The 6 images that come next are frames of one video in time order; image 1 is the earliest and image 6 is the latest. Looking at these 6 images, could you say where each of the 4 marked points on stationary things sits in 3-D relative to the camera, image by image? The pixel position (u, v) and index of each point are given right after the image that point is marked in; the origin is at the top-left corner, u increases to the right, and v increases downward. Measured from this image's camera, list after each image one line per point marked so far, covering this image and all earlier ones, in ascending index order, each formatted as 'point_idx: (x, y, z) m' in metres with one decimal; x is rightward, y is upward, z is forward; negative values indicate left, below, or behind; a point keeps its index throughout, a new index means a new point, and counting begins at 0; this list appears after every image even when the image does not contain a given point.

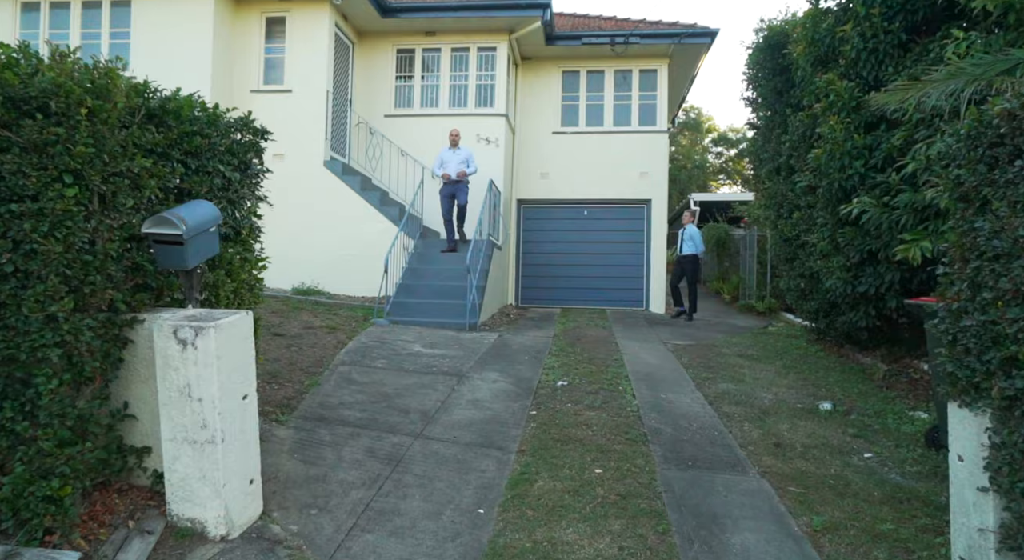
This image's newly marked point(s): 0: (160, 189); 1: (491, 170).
0: (-1.6, +0.4, +2.4) m
1: (-0.4, +2.1, +10.3) m
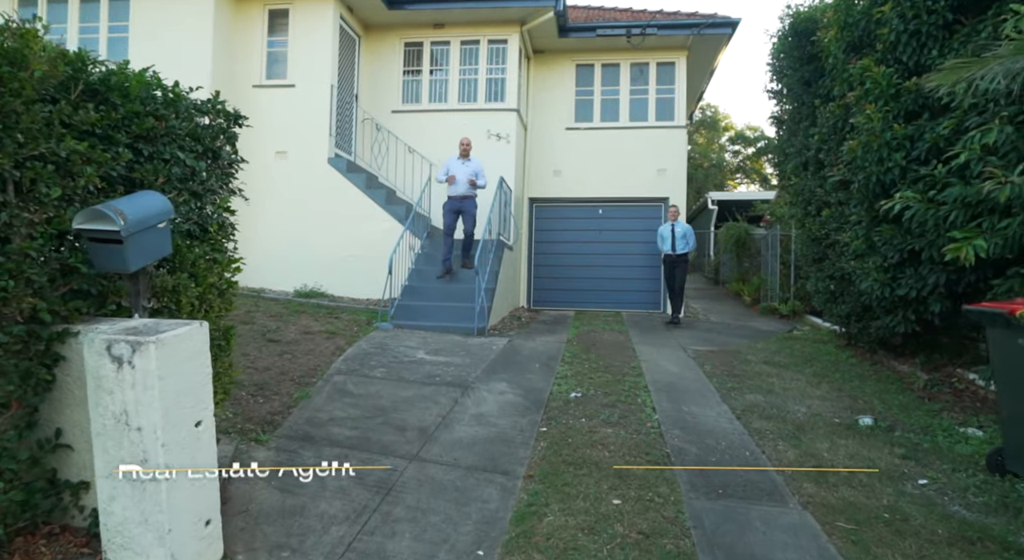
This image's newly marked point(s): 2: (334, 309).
0: (-1.6, +0.4, +2.1) m
1: (-0.2, +2.1, +9.9) m
2: (-2.5, -0.4, +7.6) m
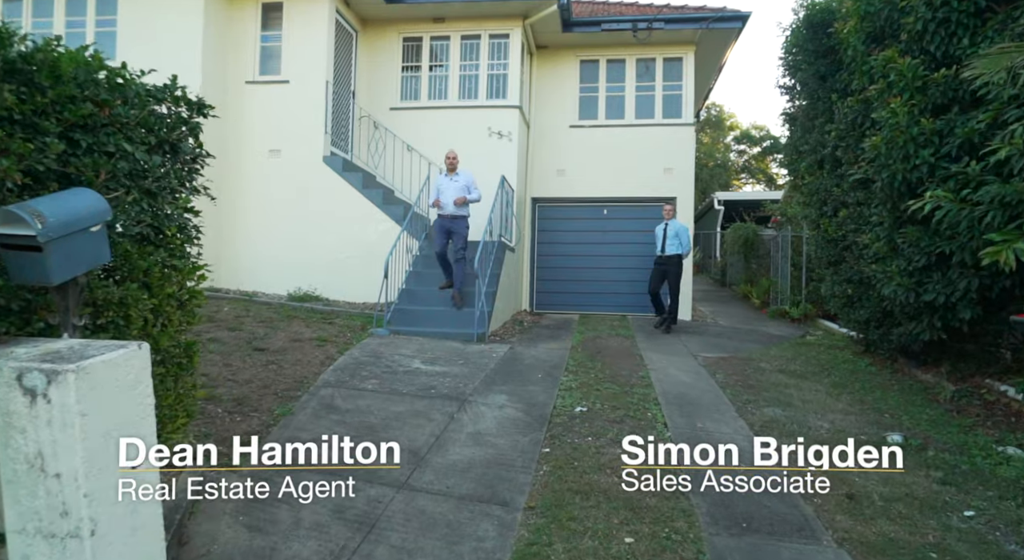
0: (-1.6, +0.3, +1.7) m
1: (-0.2, +2.0, +9.6) m
2: (-2.5, -0.5, +7.2) m
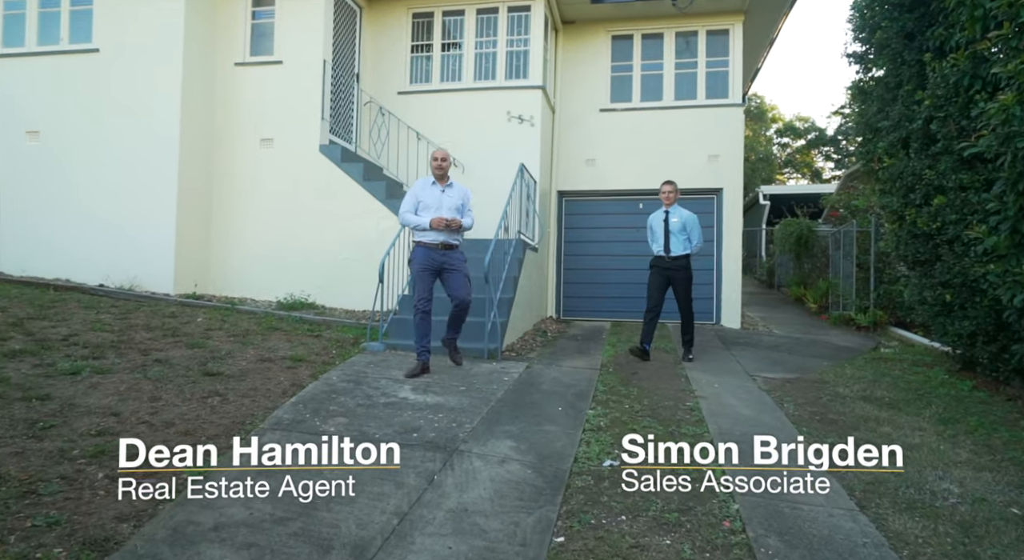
0: (-1.7, +0.3, +0.7) m
1: (+0.2, +2.0, +8.4) m
2: (-2.2, -0.5, +6.3) m
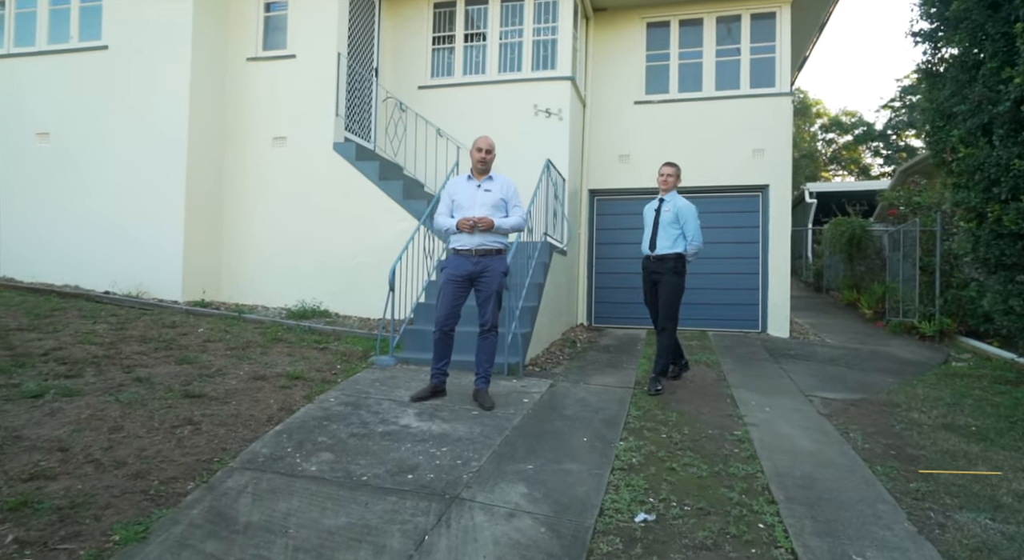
0: (-1.8, +0.2, +0.3) m
1: (+0.6, +1.9, +7.9) m
2: (-2.0, -0.6, +5.8) m
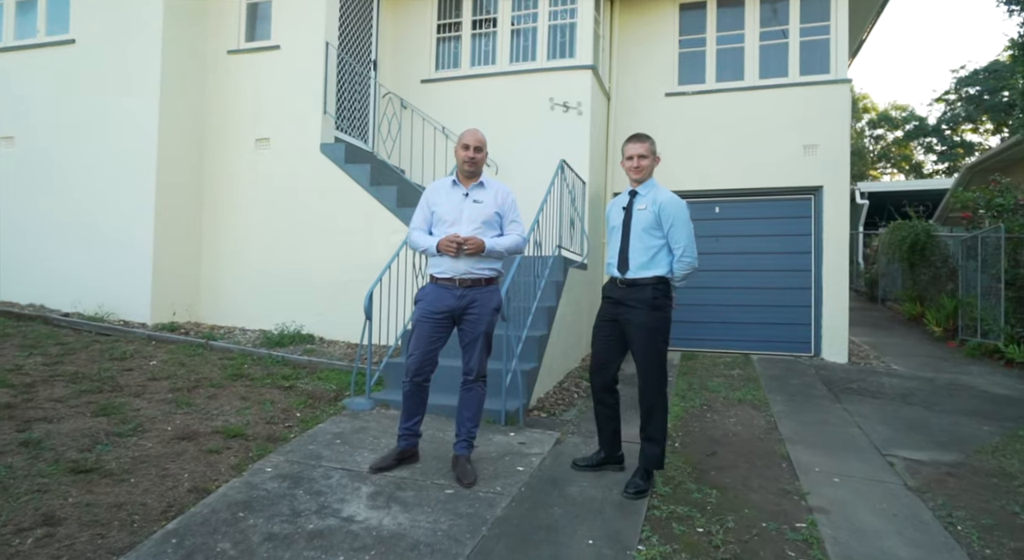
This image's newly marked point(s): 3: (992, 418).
0: (-2.1, 0.0, -0.6) m
1: (+0.7, +1.6, +6.9) m
2: (-2.0, -0.8, +5.0) m
3: (+4.7, -1.3, +5.3) m
